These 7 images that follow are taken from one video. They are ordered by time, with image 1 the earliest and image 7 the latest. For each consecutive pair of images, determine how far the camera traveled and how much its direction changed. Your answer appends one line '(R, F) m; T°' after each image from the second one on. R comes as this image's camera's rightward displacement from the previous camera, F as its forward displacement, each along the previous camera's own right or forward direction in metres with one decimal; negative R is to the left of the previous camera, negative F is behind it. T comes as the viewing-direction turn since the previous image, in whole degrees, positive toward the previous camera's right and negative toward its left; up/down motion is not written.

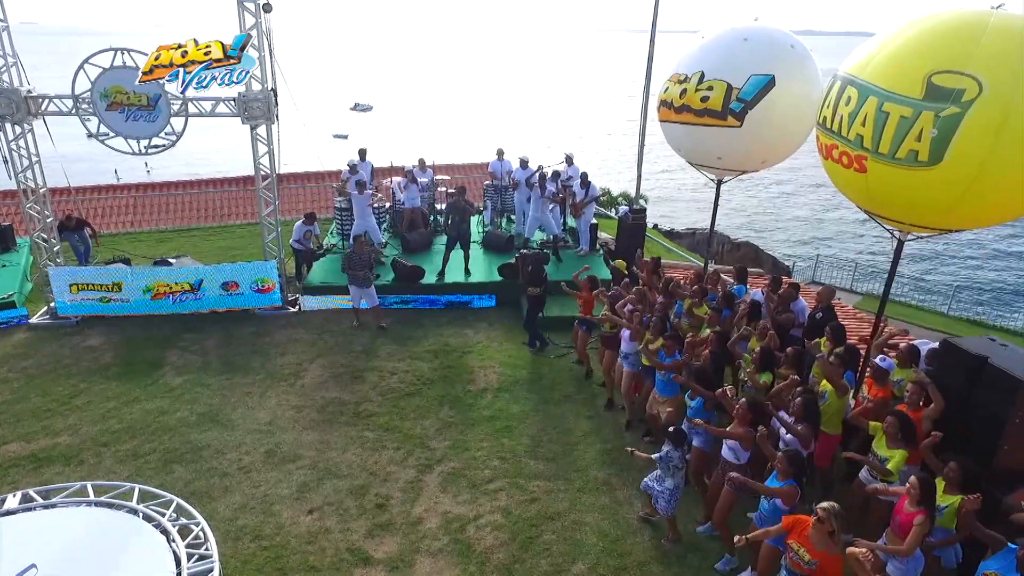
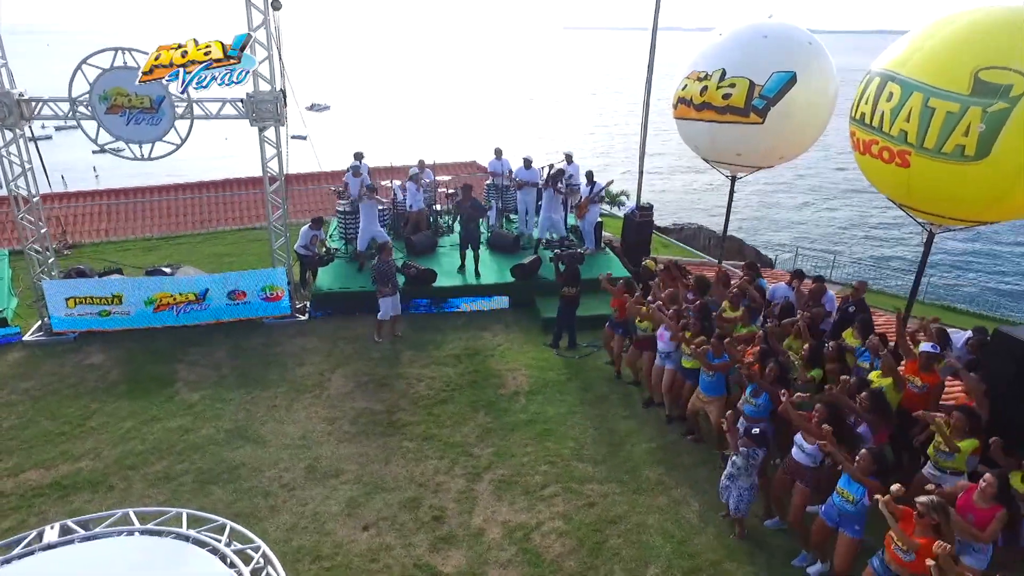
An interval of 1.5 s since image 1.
(-1.0, +0.2) m; +4°
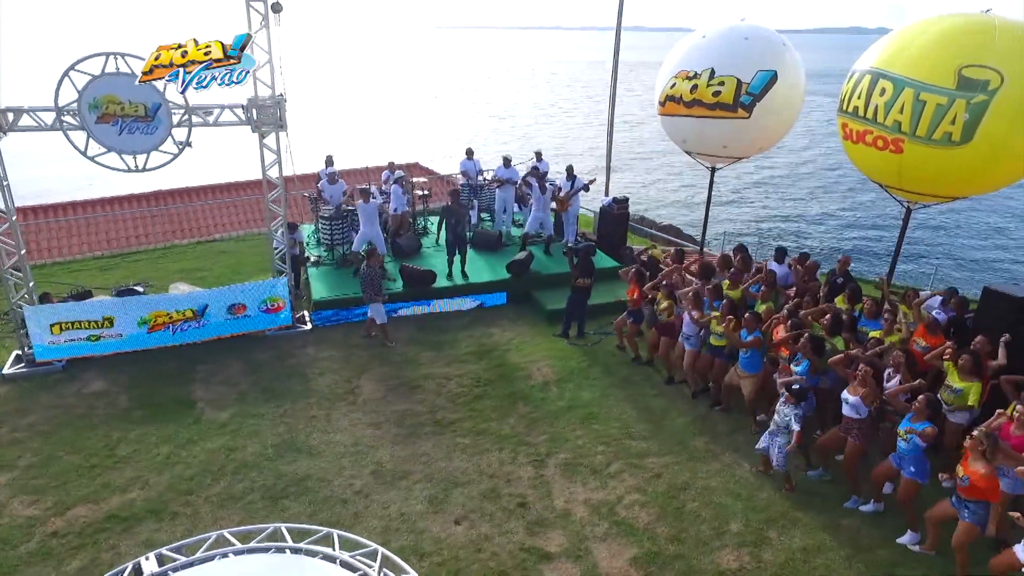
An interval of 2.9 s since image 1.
(-1.8, -0.2) m; +9°
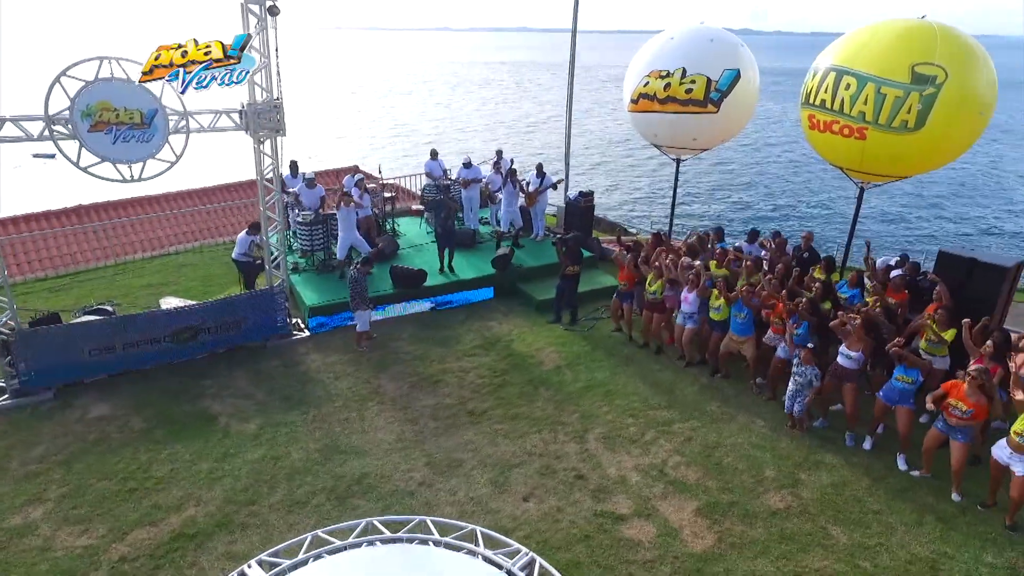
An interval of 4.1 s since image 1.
(-1.7, -0.3) m; +9°
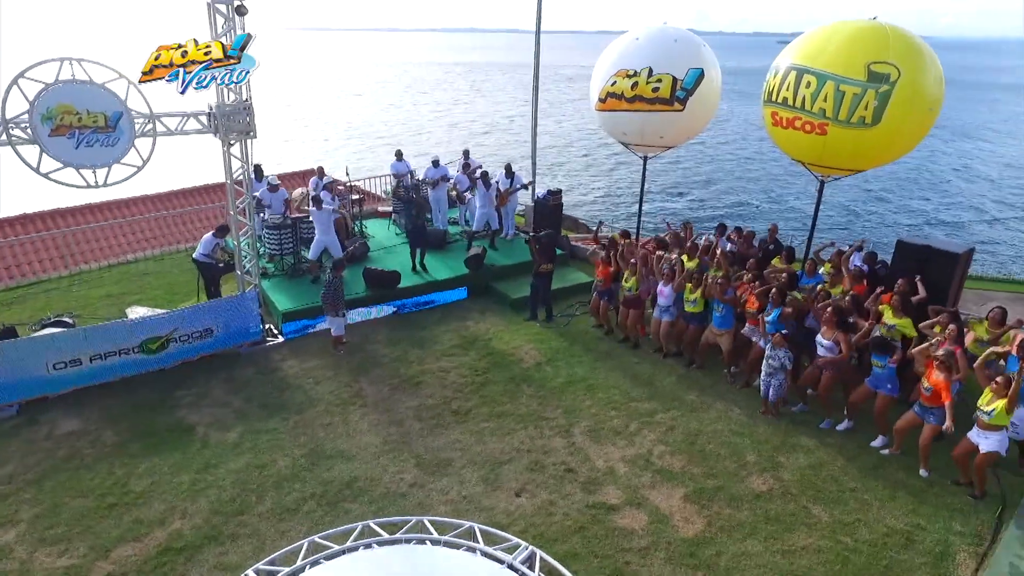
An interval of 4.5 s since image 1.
(-0.3, -0.1) m; +4°
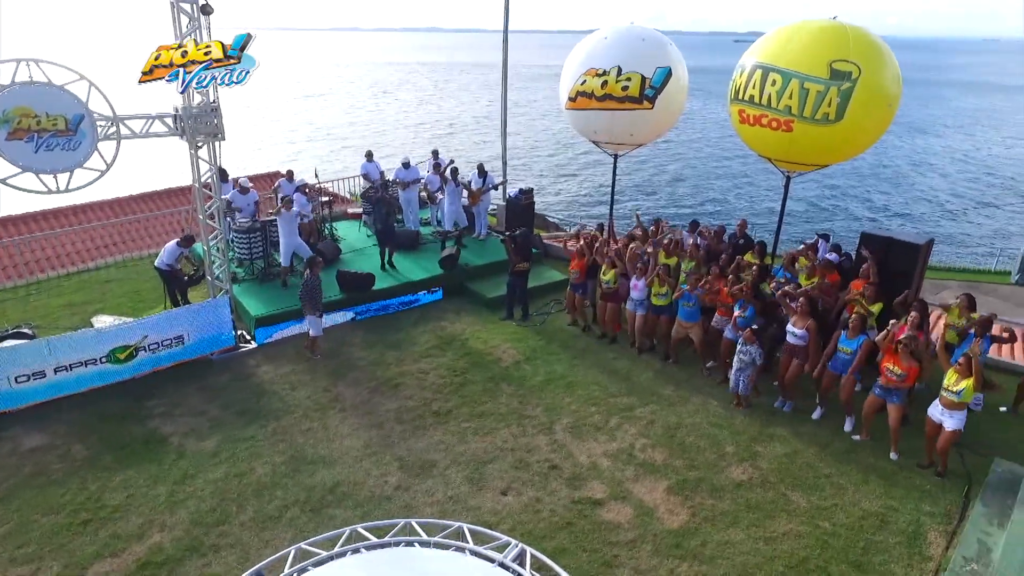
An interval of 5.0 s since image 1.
(-0.2, 0.0) m; +3°
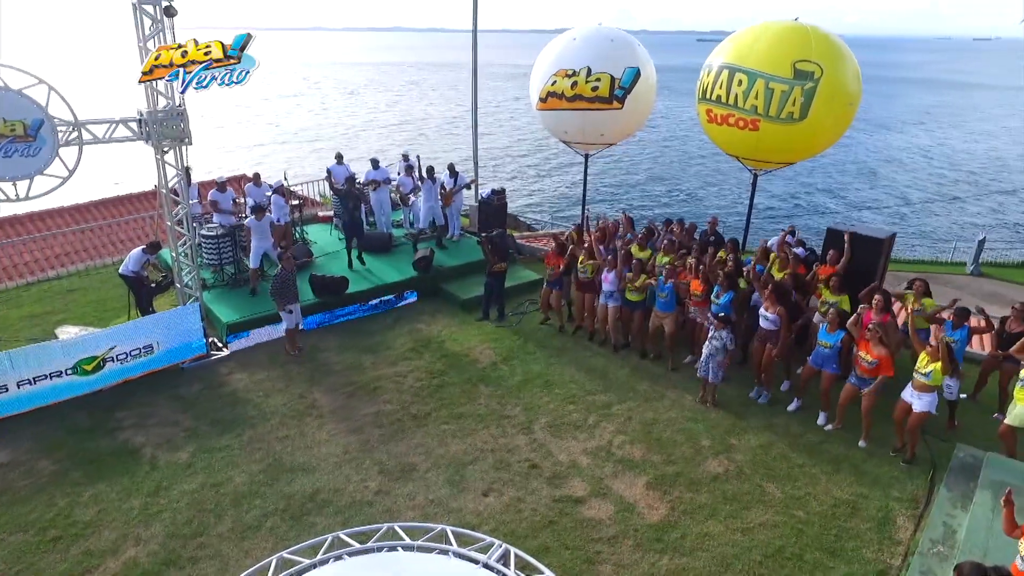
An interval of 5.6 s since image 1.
(-0.1, 0.0) m; +3°
